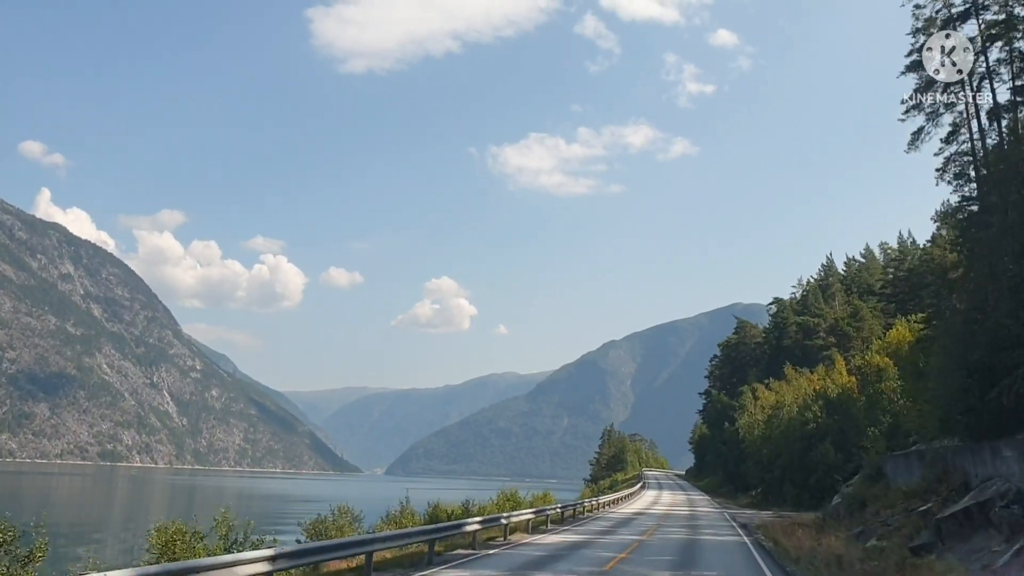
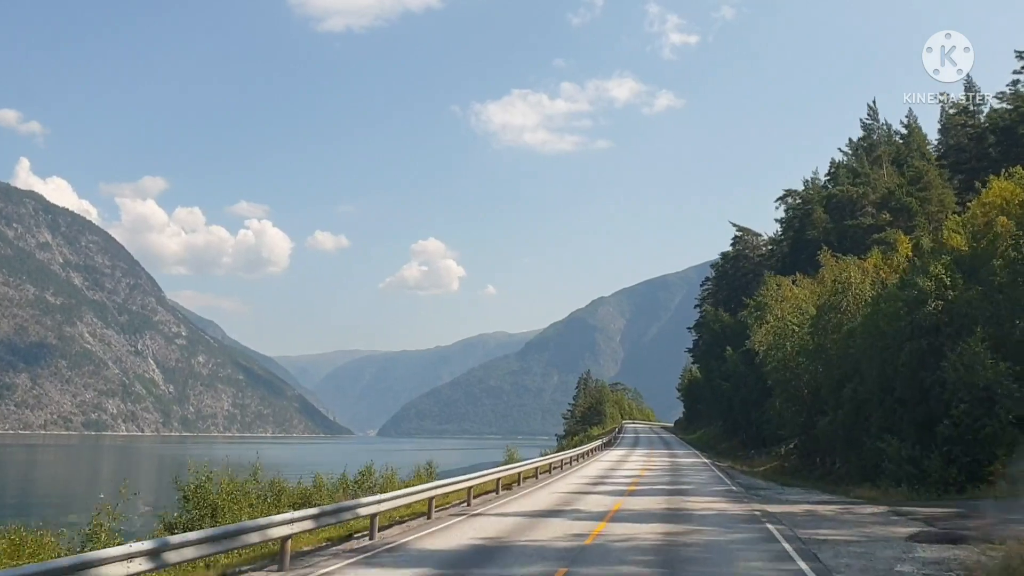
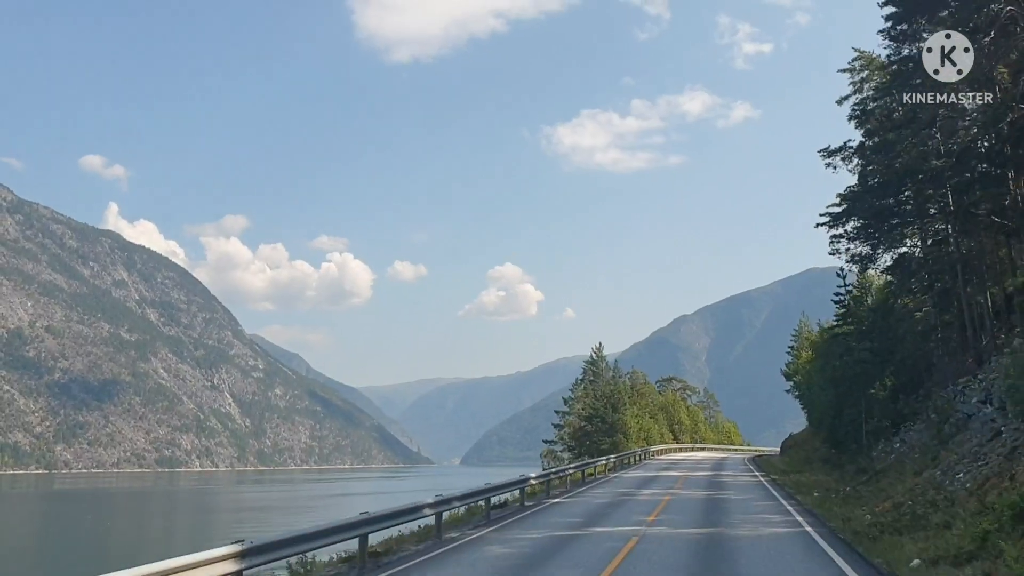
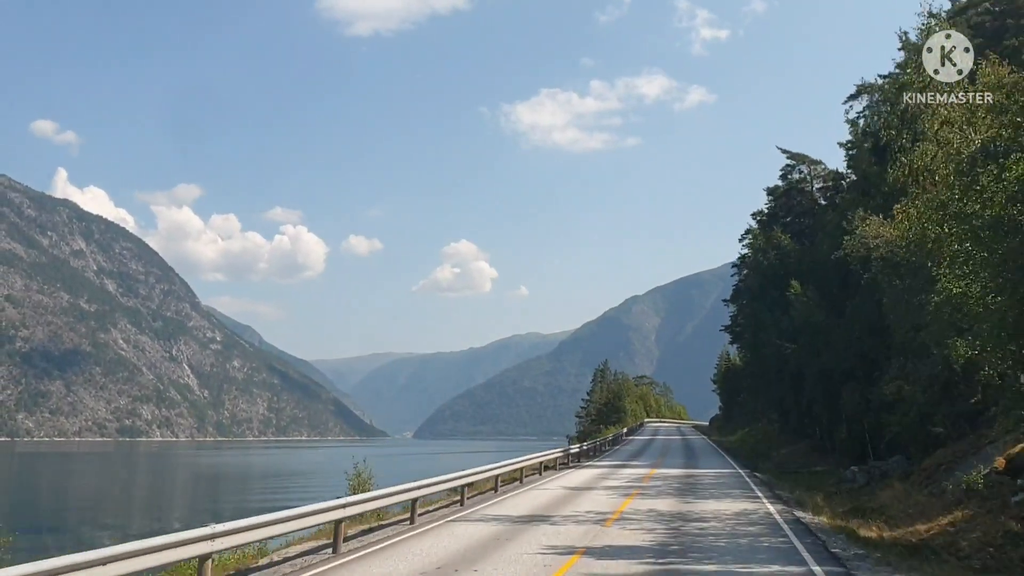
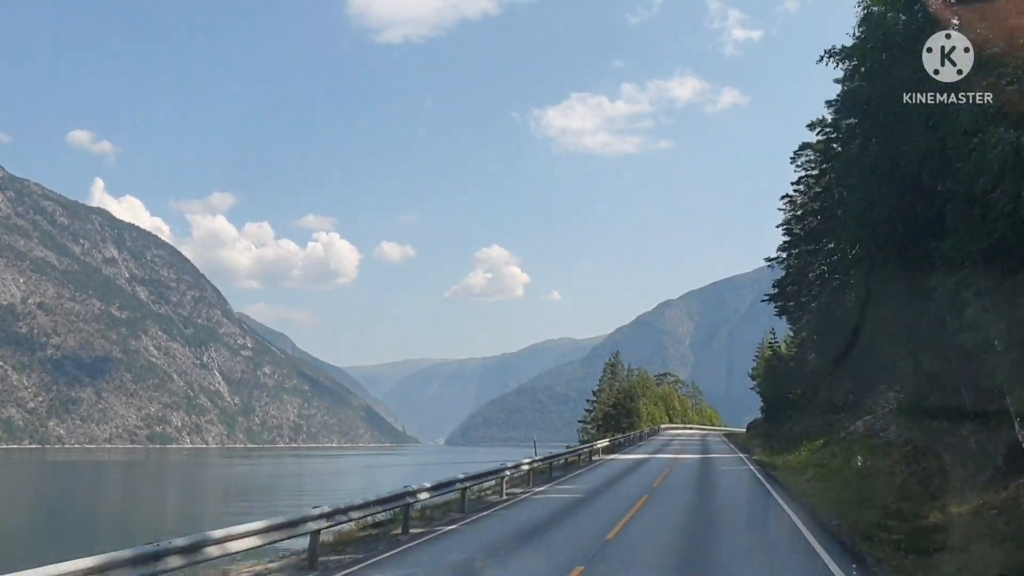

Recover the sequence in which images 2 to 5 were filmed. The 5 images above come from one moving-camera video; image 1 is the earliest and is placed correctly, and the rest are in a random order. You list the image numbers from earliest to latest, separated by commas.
2, 4, 5, 3
